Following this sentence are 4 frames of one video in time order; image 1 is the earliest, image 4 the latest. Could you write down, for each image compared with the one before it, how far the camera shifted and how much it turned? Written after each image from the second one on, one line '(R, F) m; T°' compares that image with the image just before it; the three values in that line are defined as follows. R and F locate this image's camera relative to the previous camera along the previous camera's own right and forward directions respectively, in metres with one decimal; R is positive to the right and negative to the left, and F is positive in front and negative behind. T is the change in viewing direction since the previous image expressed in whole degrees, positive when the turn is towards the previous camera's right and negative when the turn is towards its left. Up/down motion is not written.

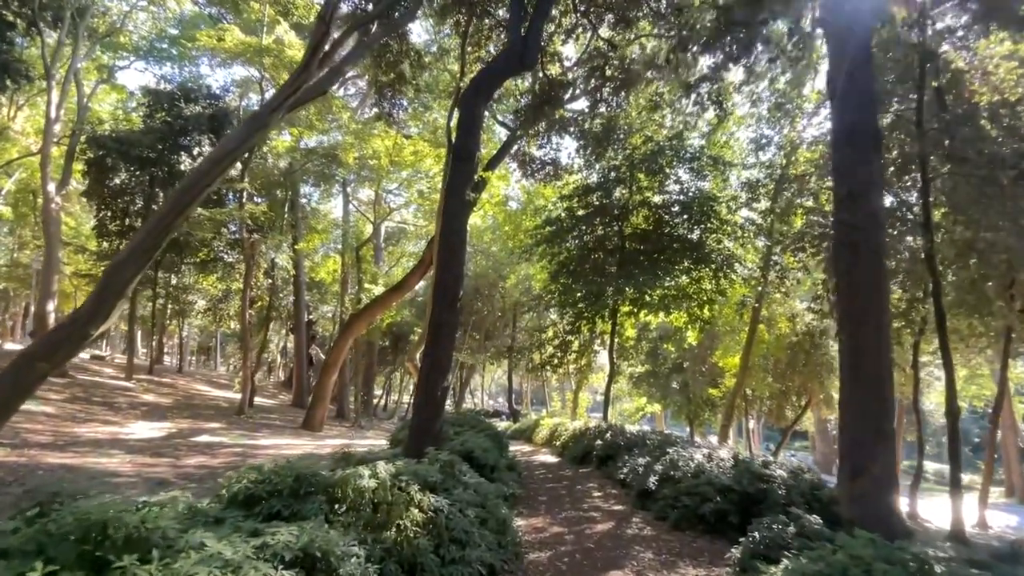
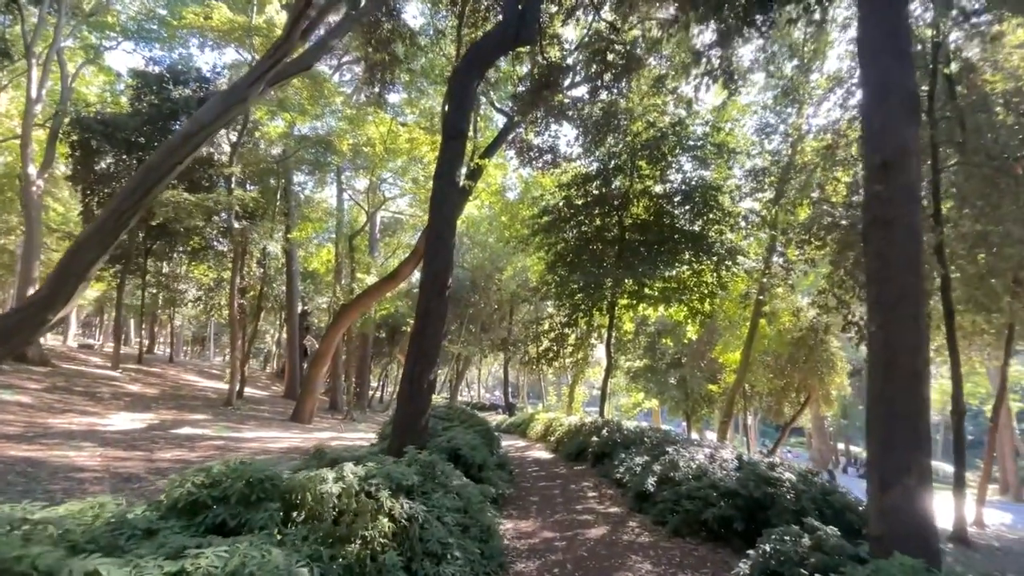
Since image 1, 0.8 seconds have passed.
(+0.1, +0.4) m; 0°
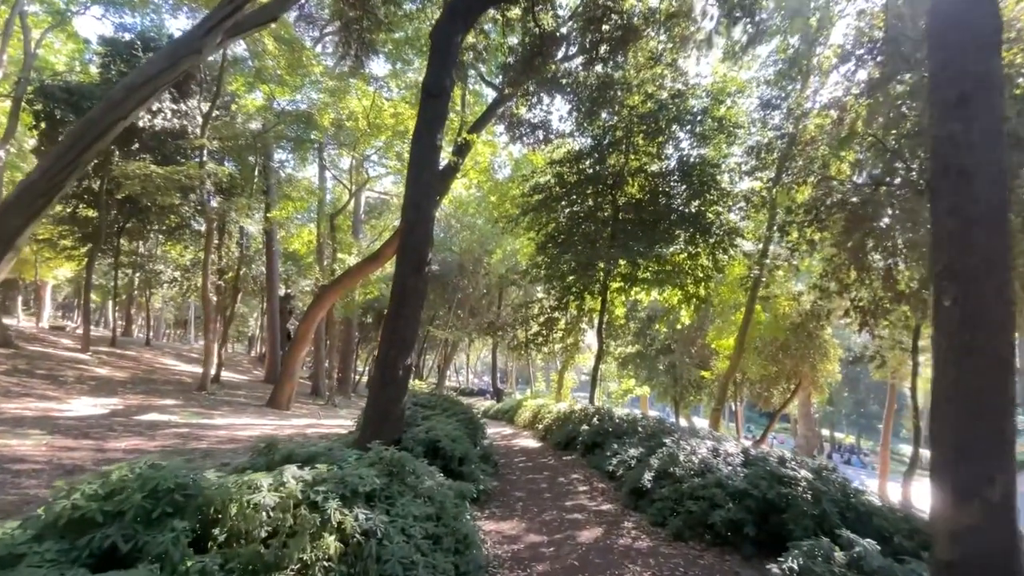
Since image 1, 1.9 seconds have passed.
(0.0, +0.7) m; +1°
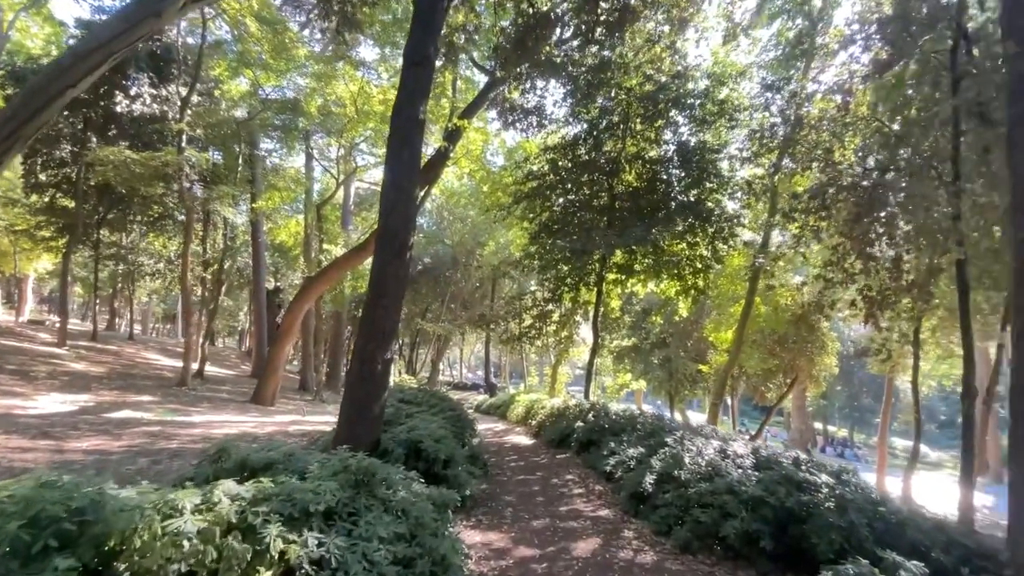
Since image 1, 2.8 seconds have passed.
(0.0, +0.5) m; +1°
